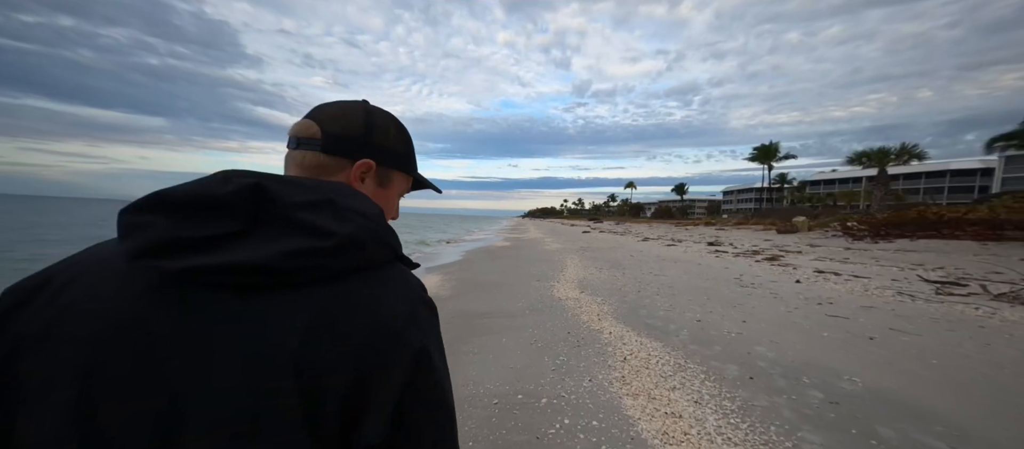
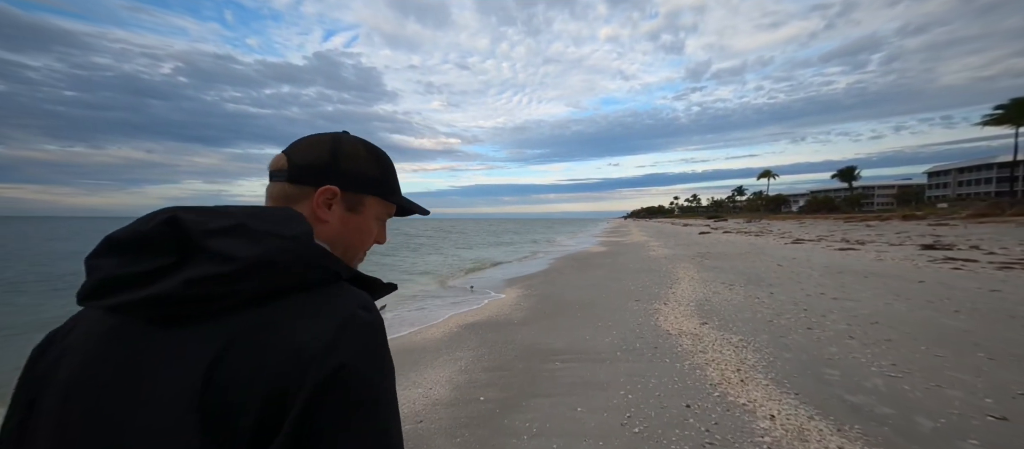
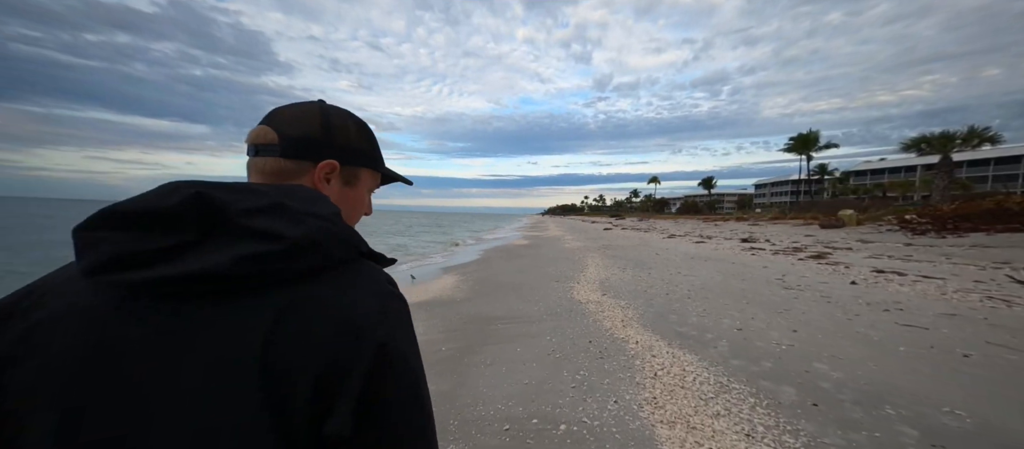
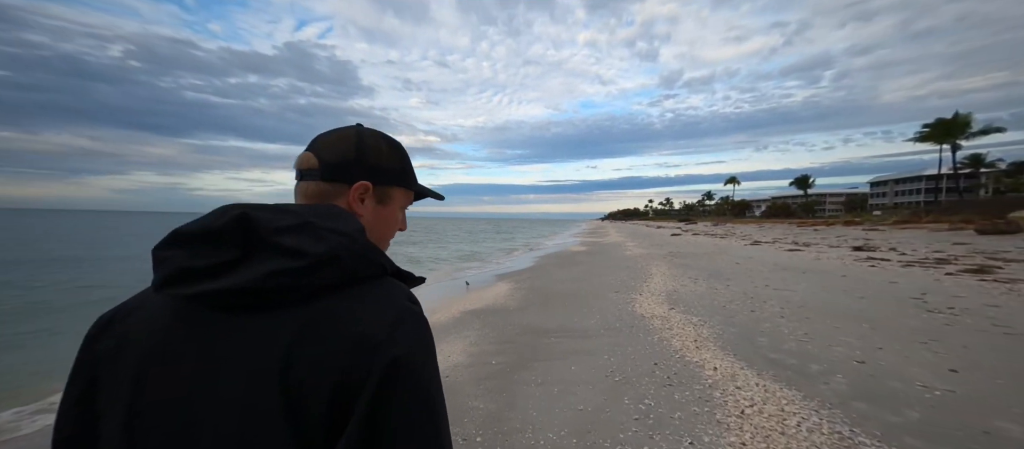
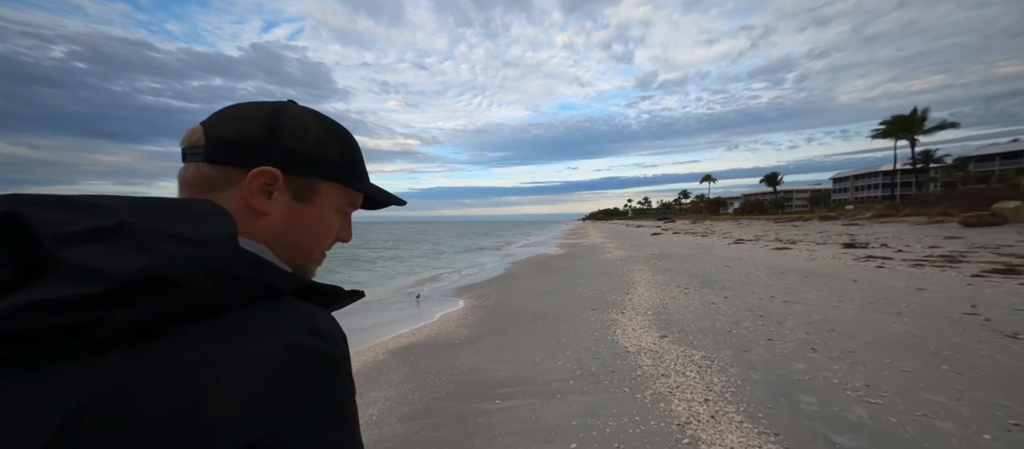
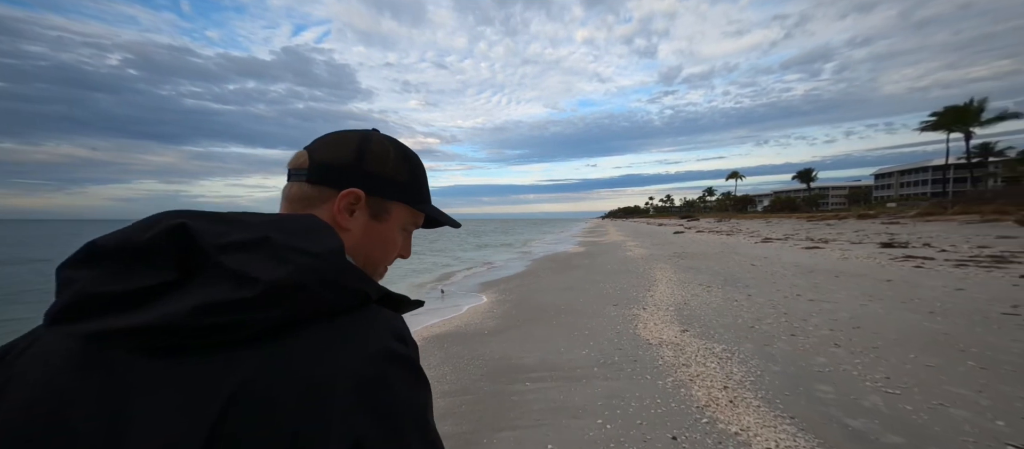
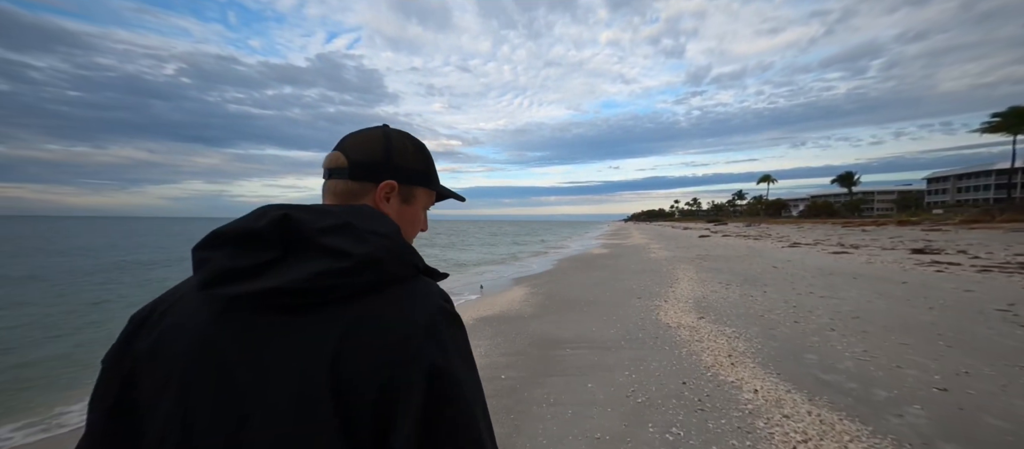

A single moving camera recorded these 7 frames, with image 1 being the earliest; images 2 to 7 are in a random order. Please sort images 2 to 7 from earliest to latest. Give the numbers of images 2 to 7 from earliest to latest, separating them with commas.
3, 4, 7, 2, 6, 5
